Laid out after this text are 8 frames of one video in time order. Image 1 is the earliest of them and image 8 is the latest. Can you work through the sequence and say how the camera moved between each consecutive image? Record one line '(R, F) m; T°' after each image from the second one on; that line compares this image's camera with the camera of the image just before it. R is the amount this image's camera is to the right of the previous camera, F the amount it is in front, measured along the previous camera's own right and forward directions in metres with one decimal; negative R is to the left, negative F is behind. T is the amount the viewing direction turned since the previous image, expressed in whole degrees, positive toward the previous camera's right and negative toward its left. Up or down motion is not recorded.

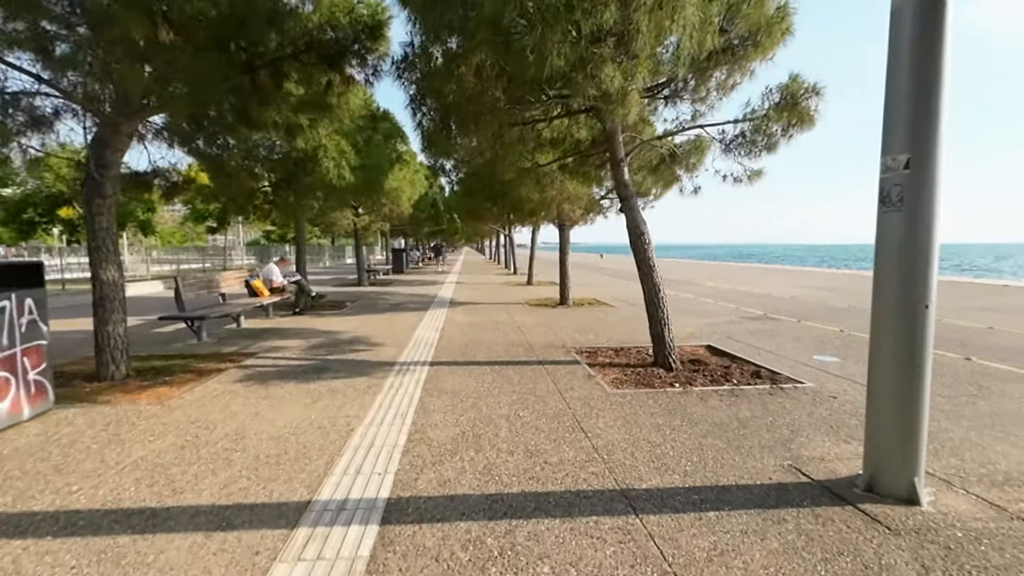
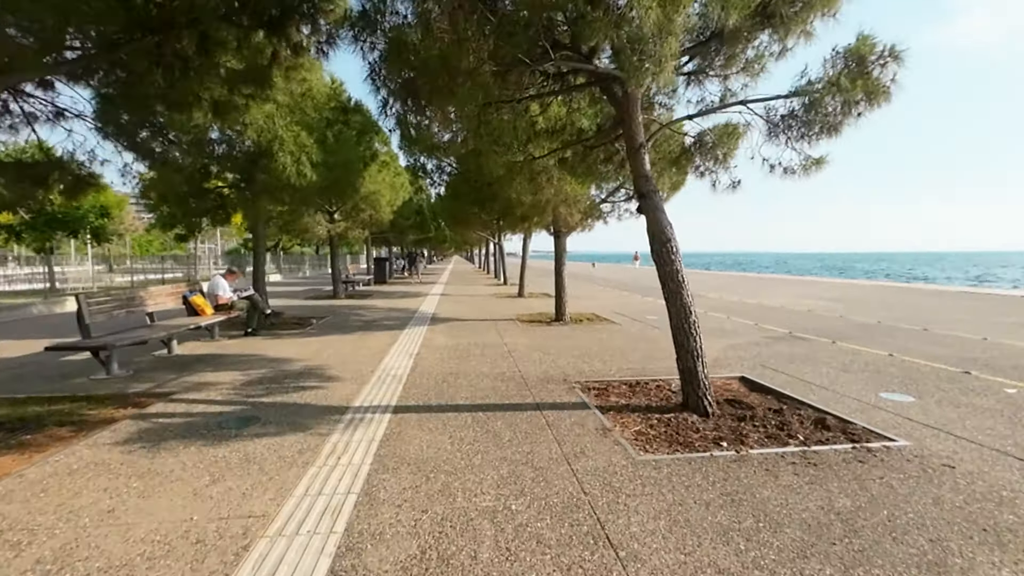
(0.0, +1.7) m; +1°
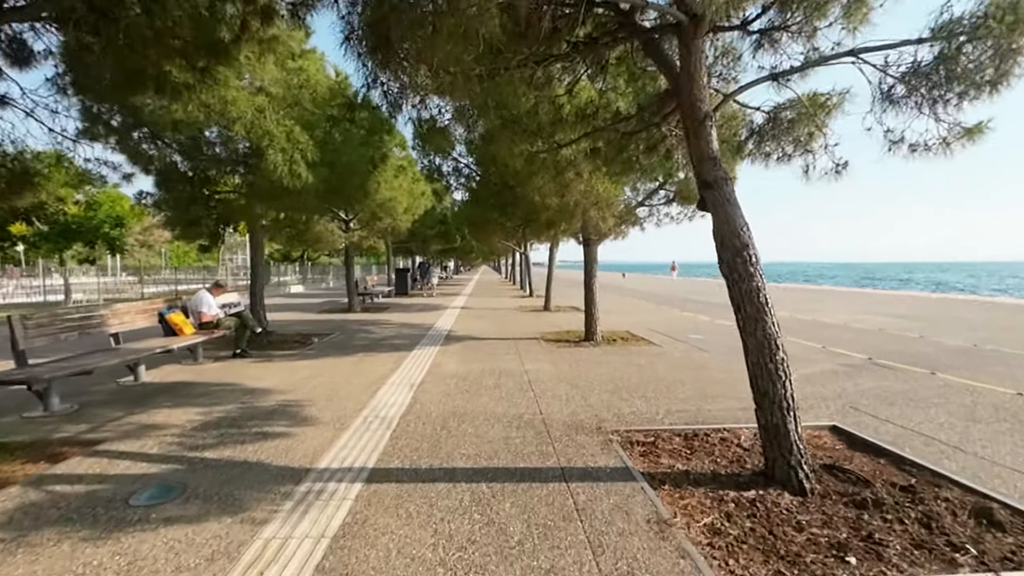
(+0.1, +1.5) m; -3°
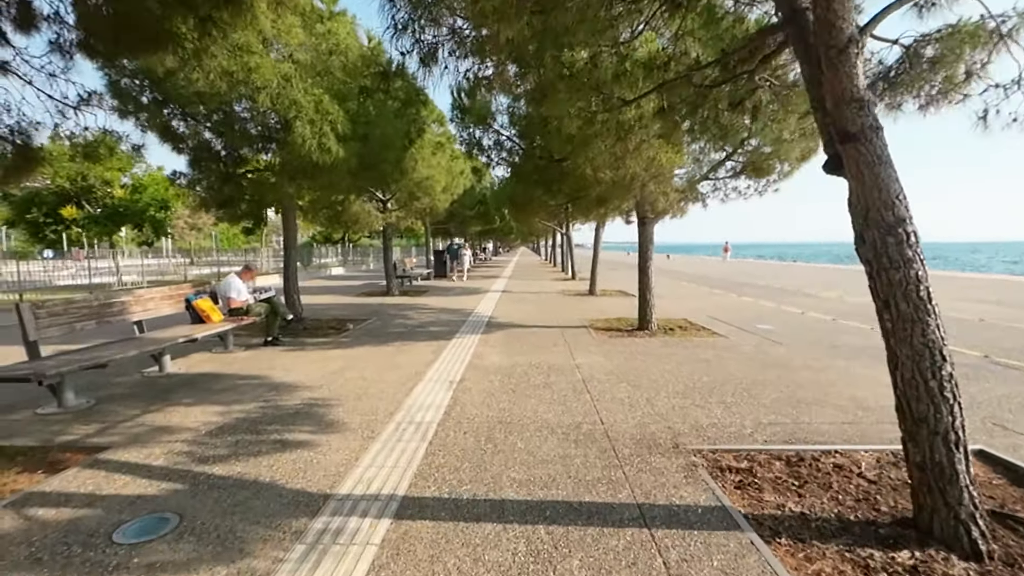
(-0.2, +0.9) m; -4°
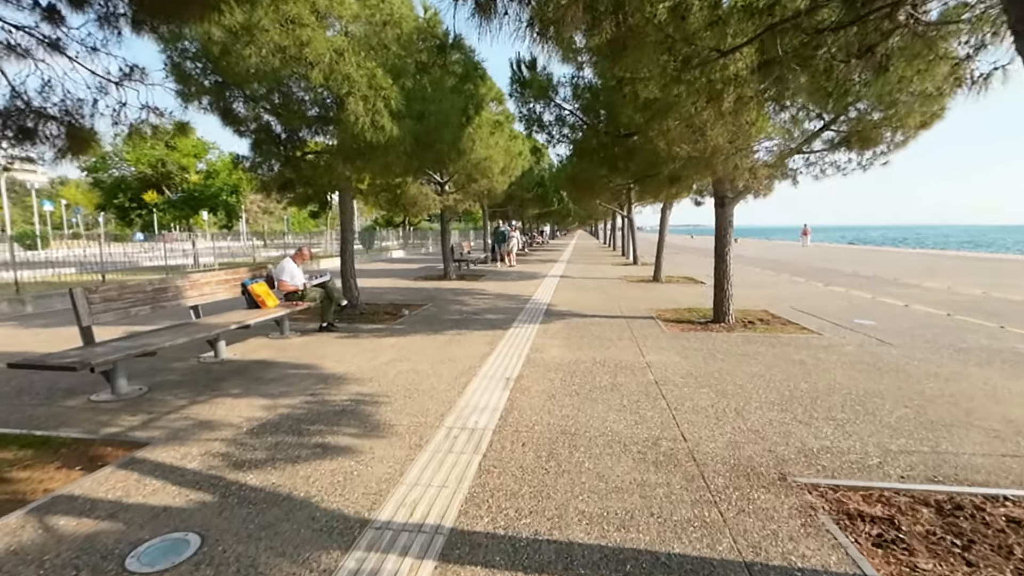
(-0.1, +0.7) m; -7°
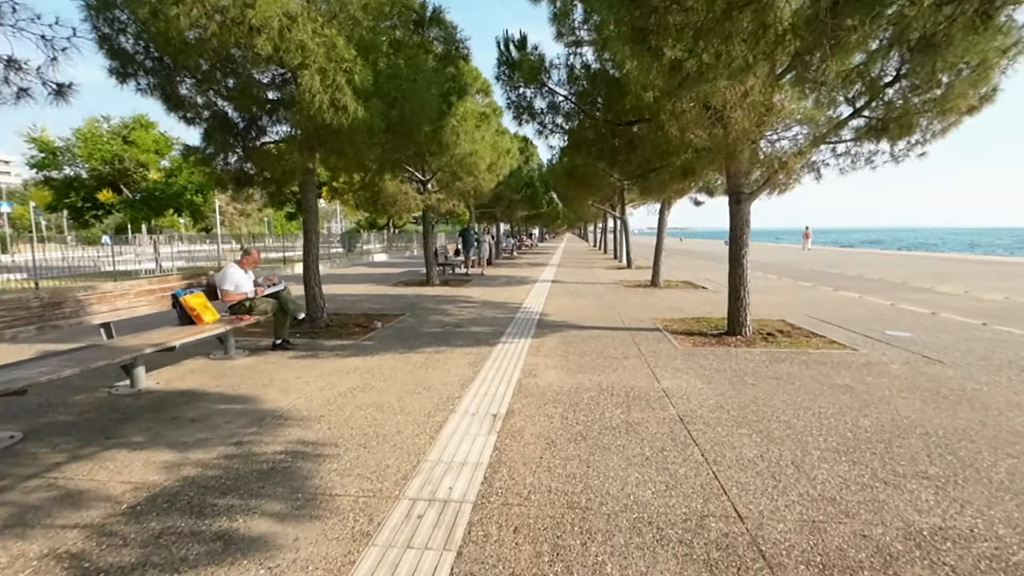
(0.0, +1.2) m; +1°
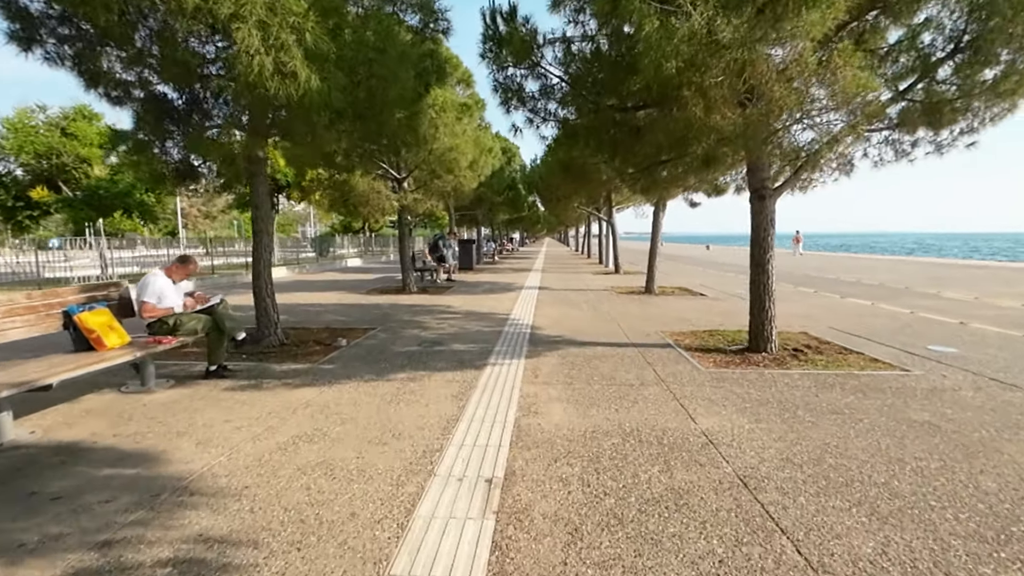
(-0.2, +1.3) m; +2°
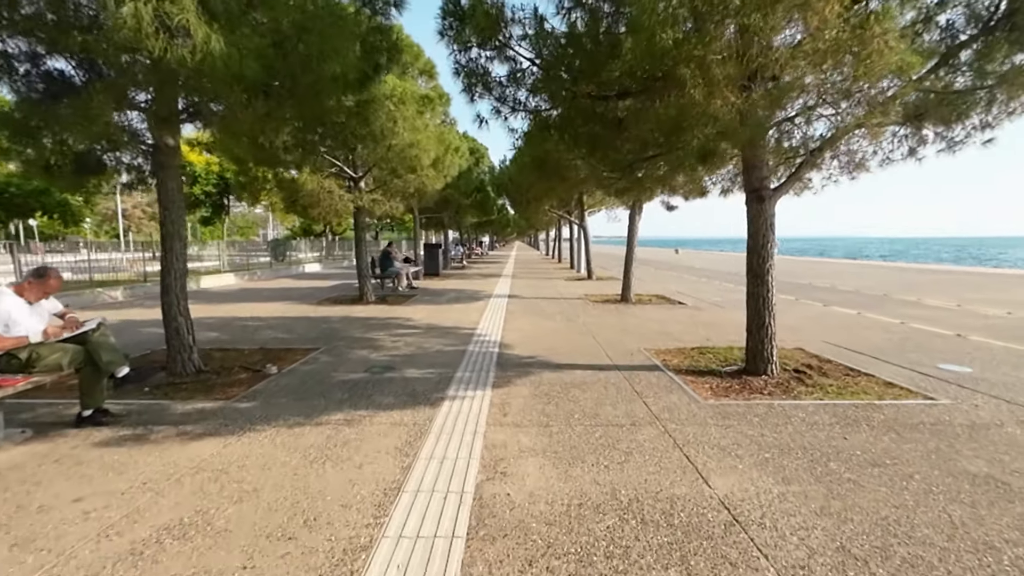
(+0.1, +1.1) m; +3°
